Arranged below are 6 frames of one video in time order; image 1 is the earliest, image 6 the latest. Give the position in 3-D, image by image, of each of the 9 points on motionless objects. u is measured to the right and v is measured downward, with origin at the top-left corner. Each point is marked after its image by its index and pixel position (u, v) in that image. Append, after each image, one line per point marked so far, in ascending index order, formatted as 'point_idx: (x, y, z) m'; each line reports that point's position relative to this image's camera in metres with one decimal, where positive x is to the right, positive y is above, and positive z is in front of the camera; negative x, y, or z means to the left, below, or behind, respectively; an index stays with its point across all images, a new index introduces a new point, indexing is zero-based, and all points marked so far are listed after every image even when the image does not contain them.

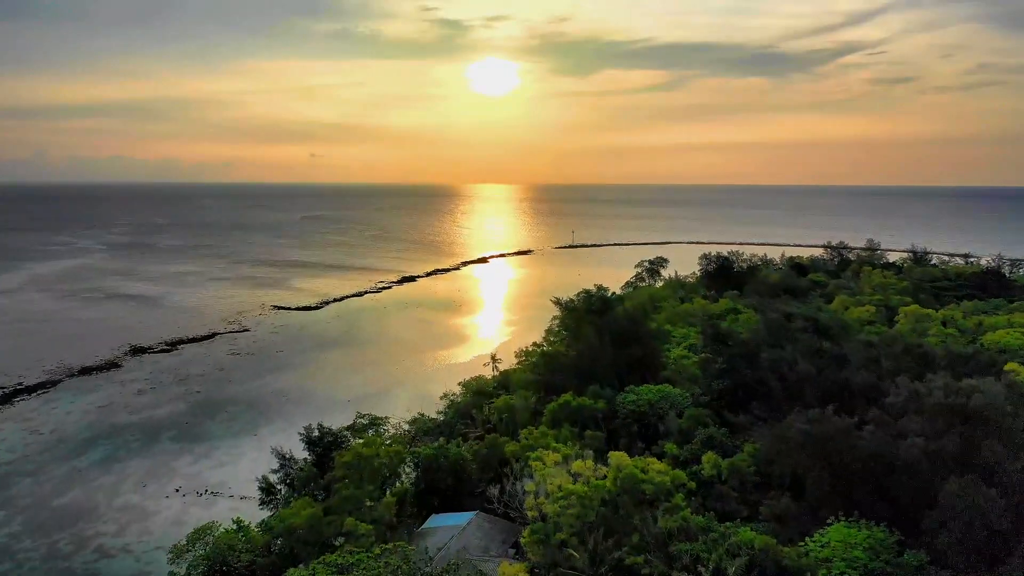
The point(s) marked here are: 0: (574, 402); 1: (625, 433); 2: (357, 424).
0: (+2.0, -3.6, +17.7) m
1: (+3.4, -4.3, +16.9) m
2: (-5.3, -4.6, +19.1) m
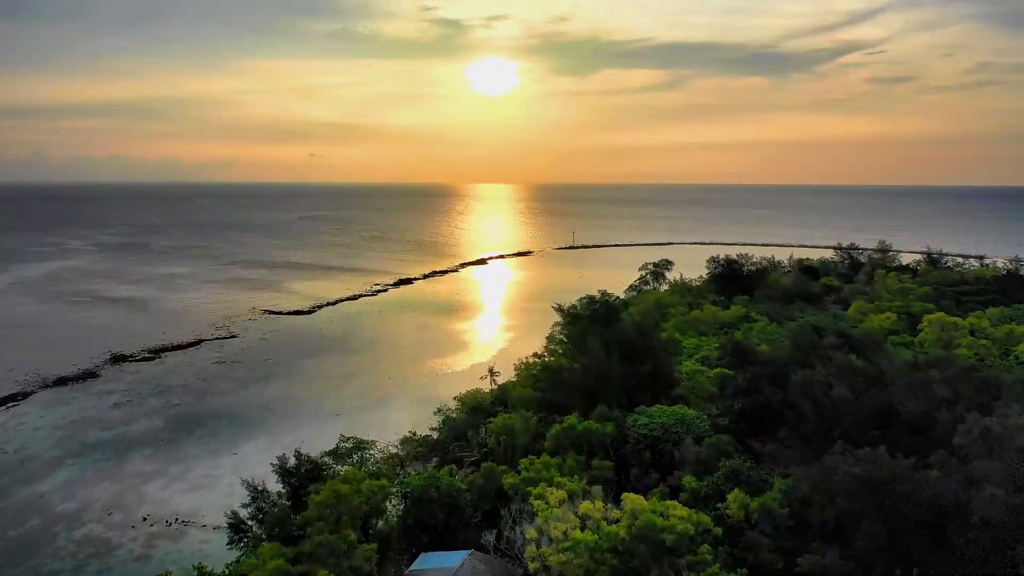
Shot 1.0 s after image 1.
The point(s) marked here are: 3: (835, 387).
0: (+1.9, -3.9, +16.0) m
1: (+3.3, -4.7, +15.2) m
2: (-5.3, -4.9, +17.3) m
3: (+8.1, -2.5, +14.0) m
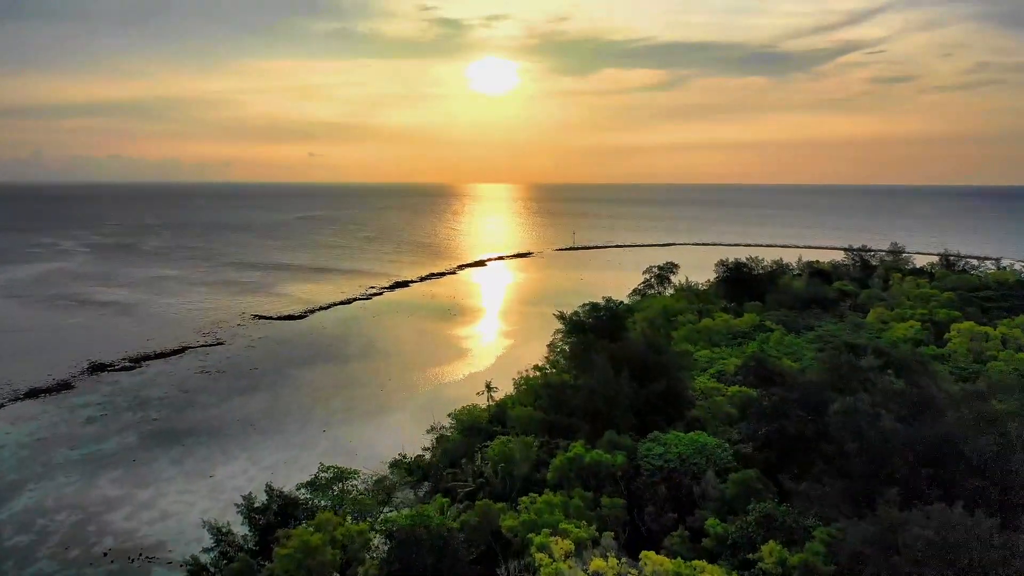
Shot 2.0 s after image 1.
0: (+1.9, -4.2, +14.2) m
1: (+3.3, -5.0, +13.5) m
2: (-5.4, -5.3, +15.6) m
3: (+8.0, -2.8, +12.3) m
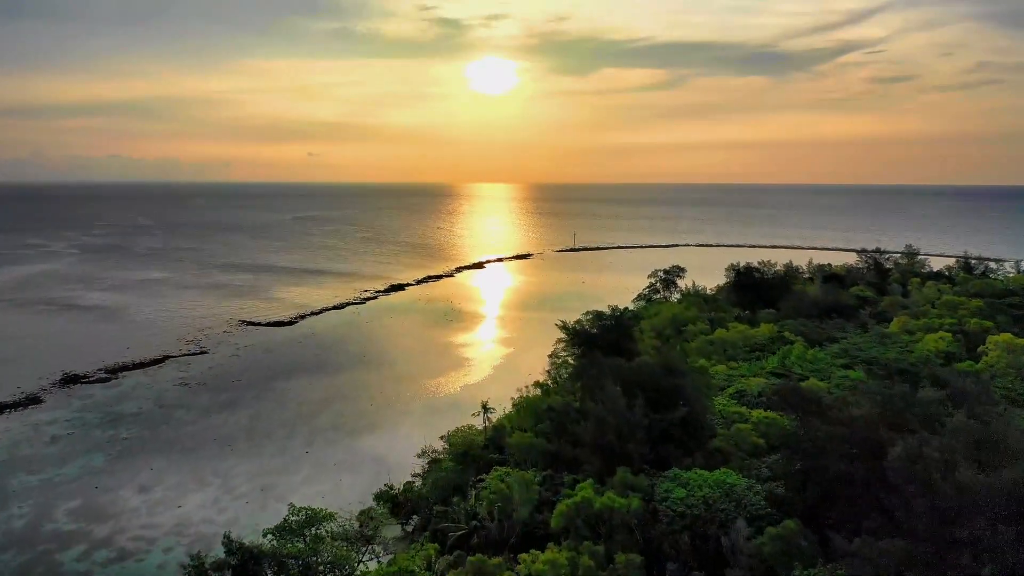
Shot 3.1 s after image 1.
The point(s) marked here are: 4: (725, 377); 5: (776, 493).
0: (+1.9, -4.6, +12.3) m
1: (+3.2, -5.4, +11.5) m
2: (-5.4, -5.7, +13.6) m
3: (+8.0, -3.2, +10.3) m
4: (+7.5, -3.1, +19.9) m
5: (+5.7, -4.4, +12.0) m
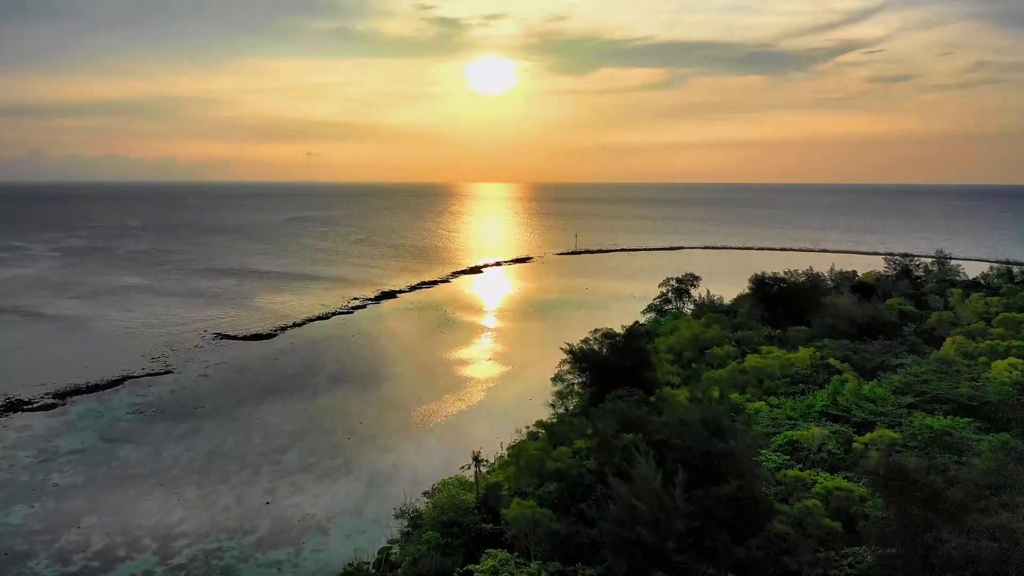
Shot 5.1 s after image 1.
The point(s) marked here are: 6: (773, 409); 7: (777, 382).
0: (+1.8, -5.3, +8.7) m
1: (+3.2, -6.1, +8.0) m
2: (-5.5, -6.4, +10.1) m
3: (+8.0, -3.9, +6.8) m
4: (+7.4, -3.8, +16.3) m
5: (+5.6, -5.2, +8.5) m
6: (+8.0, -3.8, +17.3) m
7: (+9.2, -3.2, +19.7) m
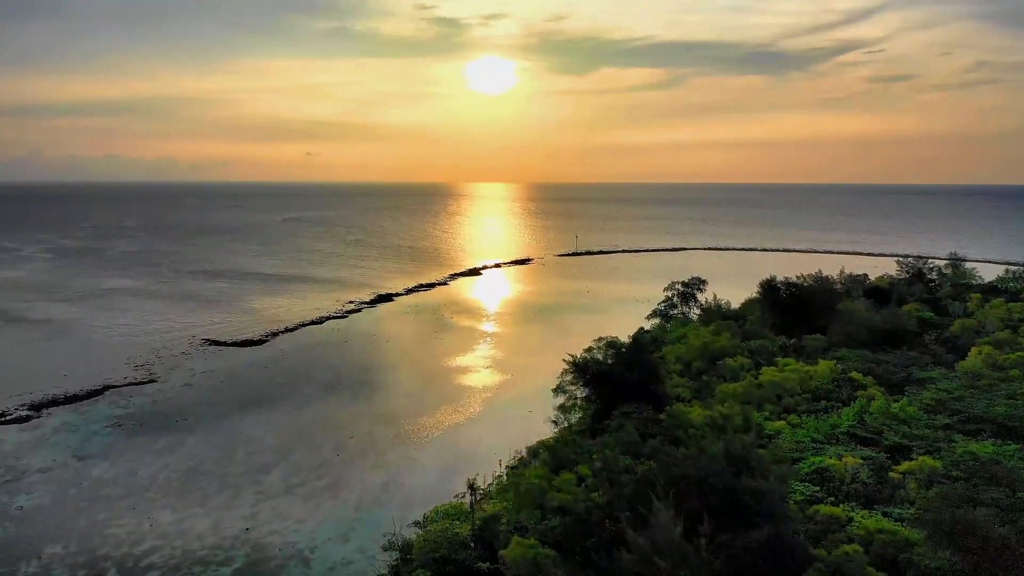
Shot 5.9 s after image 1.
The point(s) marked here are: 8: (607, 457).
0: (+1.8, -5.6, +7.3) m
1: (+3.2, -6.4, +6.5) m
2: (-5.5, -6.7, +8.6) m
3: (+7.9, -4.2, +5.3) m
4: (+7.4, -4.1, +14.9) m
5: (+5.6, -5.5, +7.0) m
6: (+8.0, -4.1, +15.9) m
7: (+9.2, -3.5, +18.3) m
8: (+2.0, -3.6, +13.6) m
